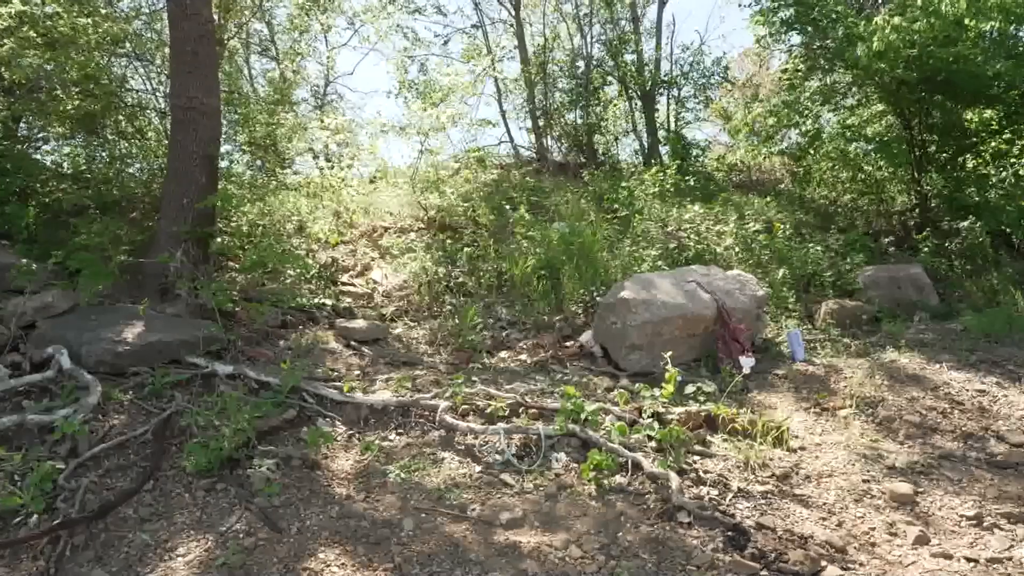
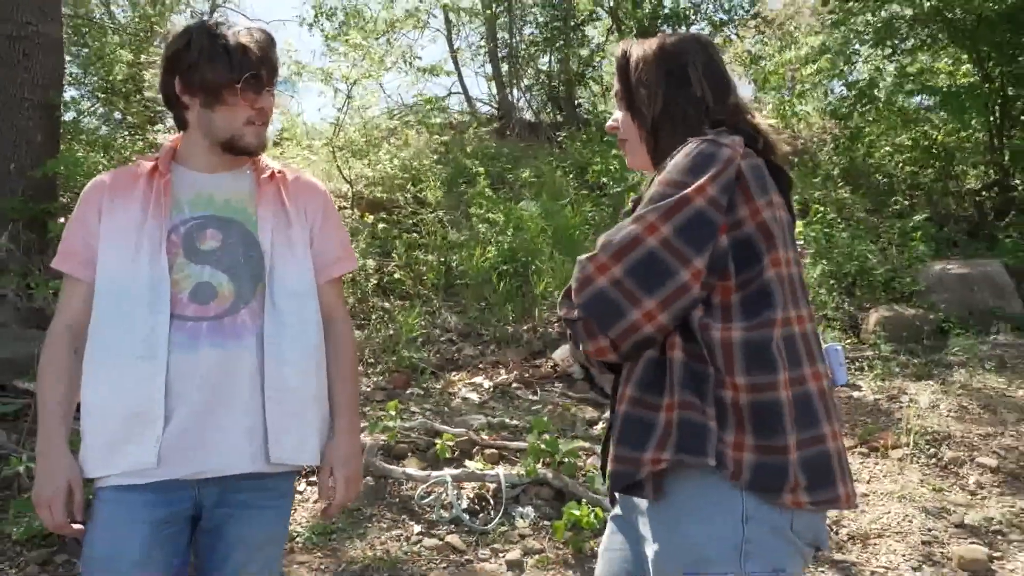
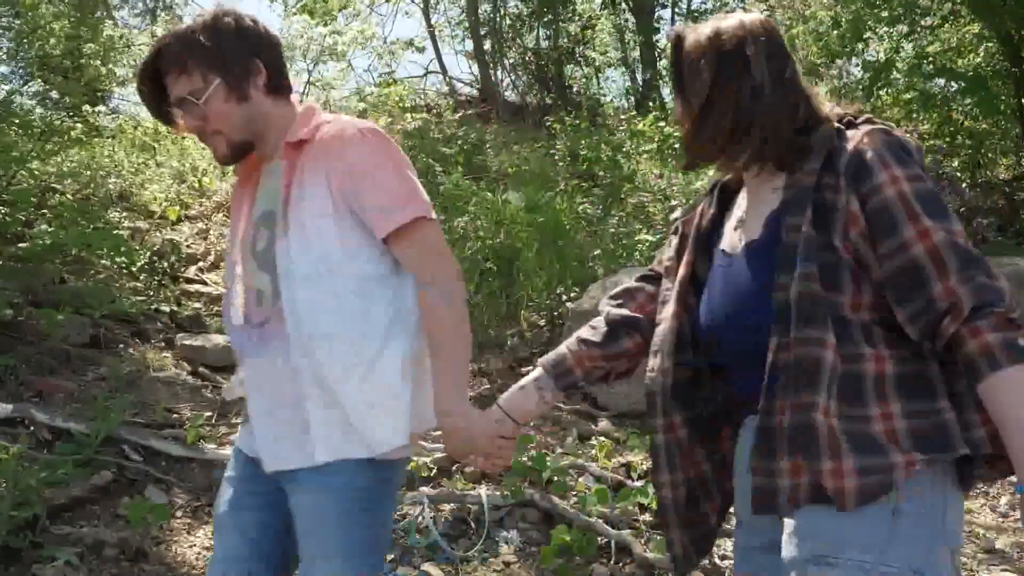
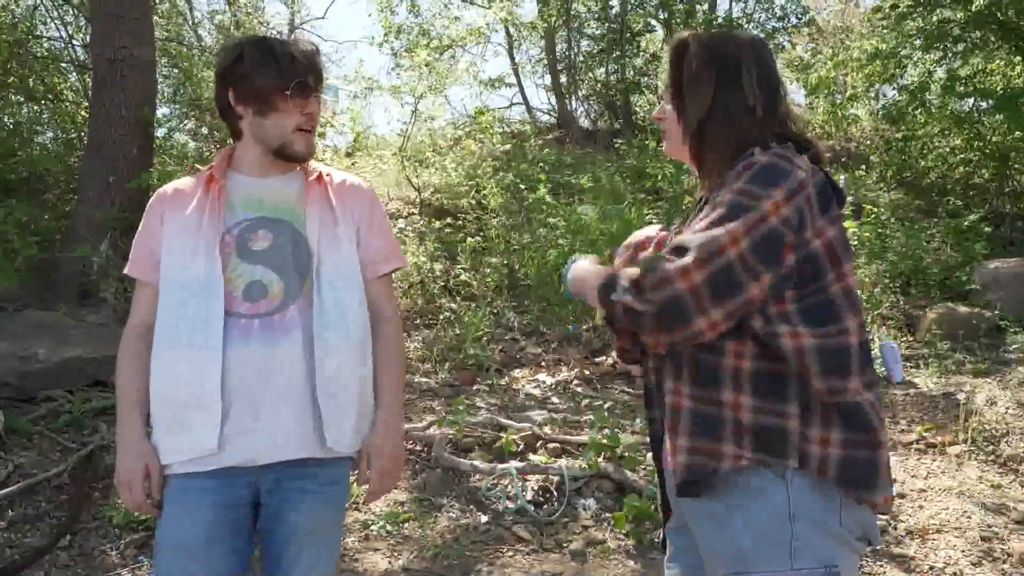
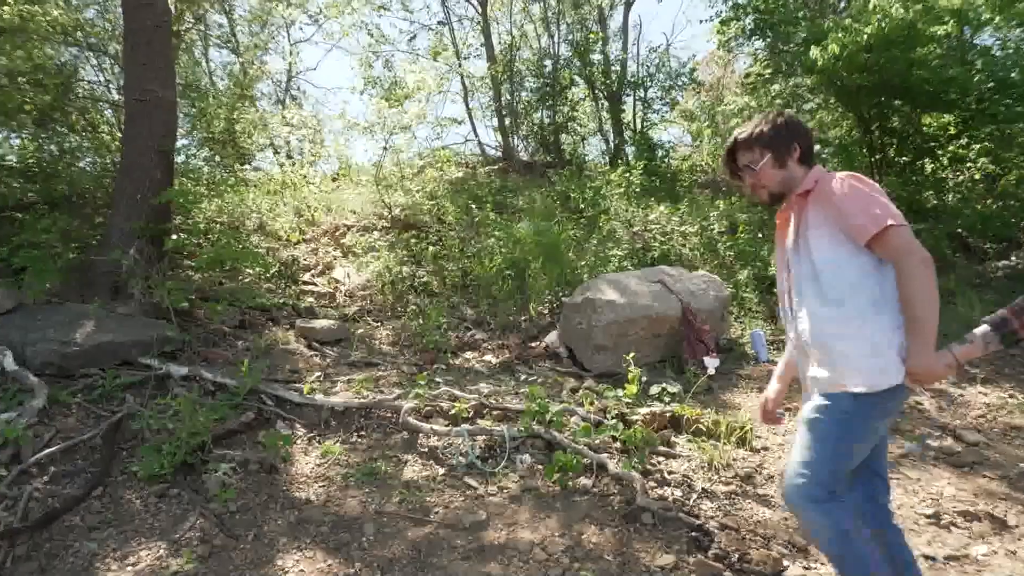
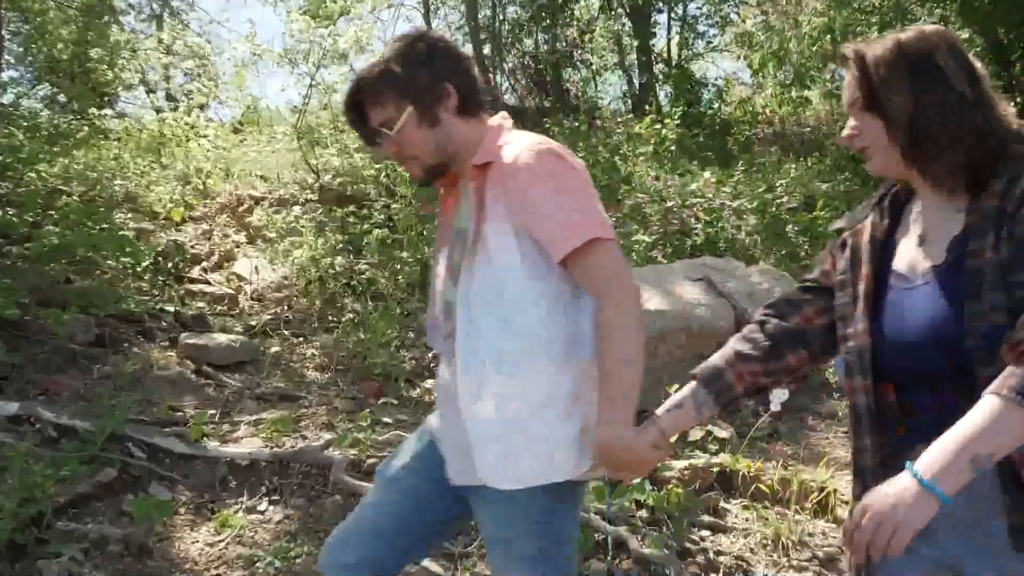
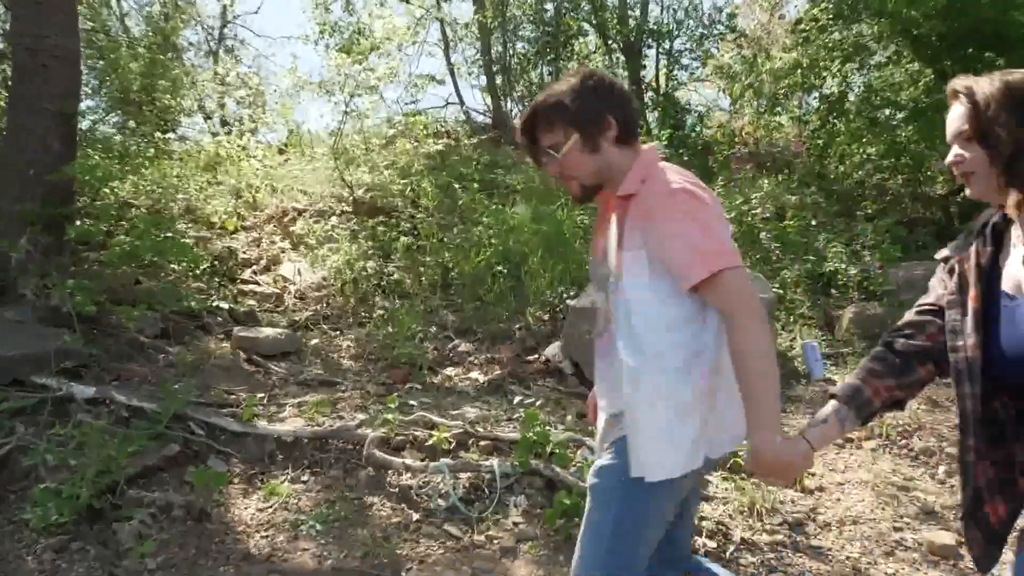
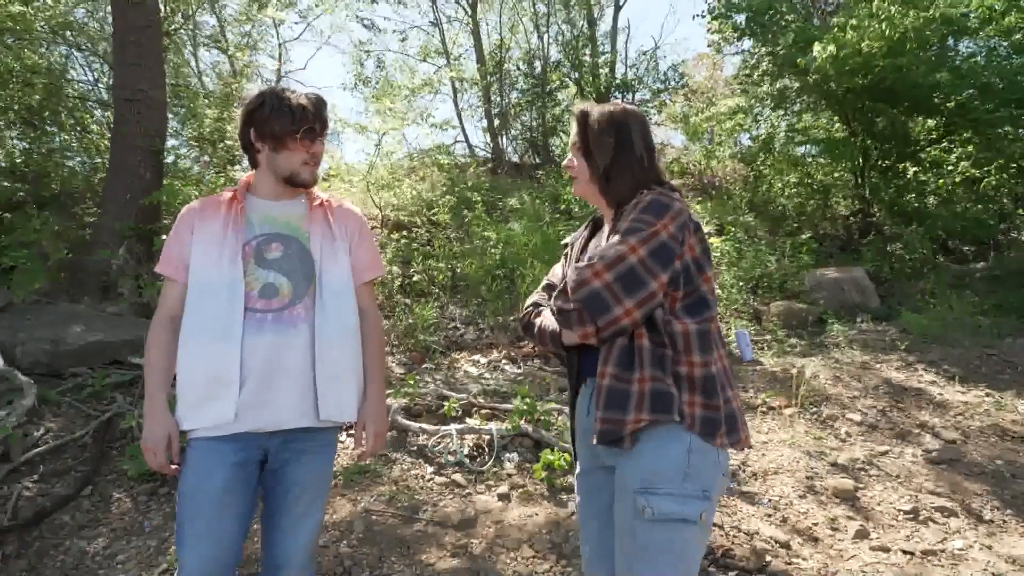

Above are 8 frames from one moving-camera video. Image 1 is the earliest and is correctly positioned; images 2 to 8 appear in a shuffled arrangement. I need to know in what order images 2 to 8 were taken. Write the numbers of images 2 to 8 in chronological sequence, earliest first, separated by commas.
5, 7, 6, 3, 4, 2, 8
